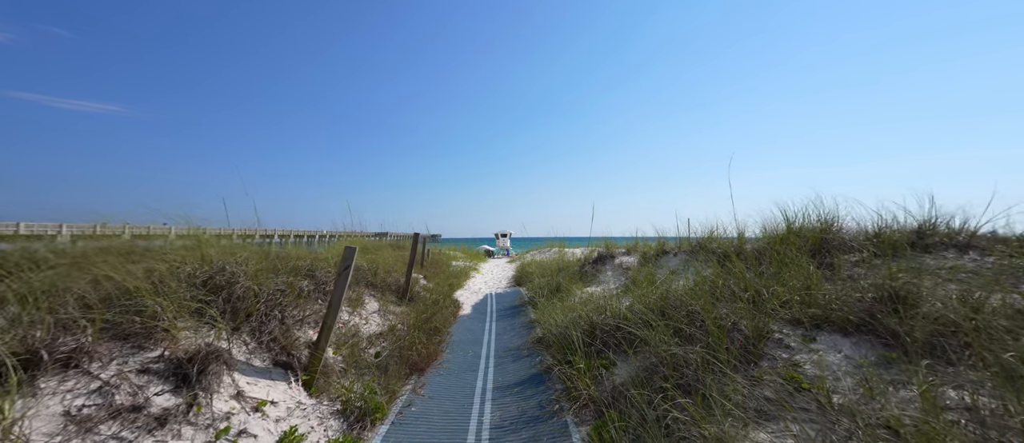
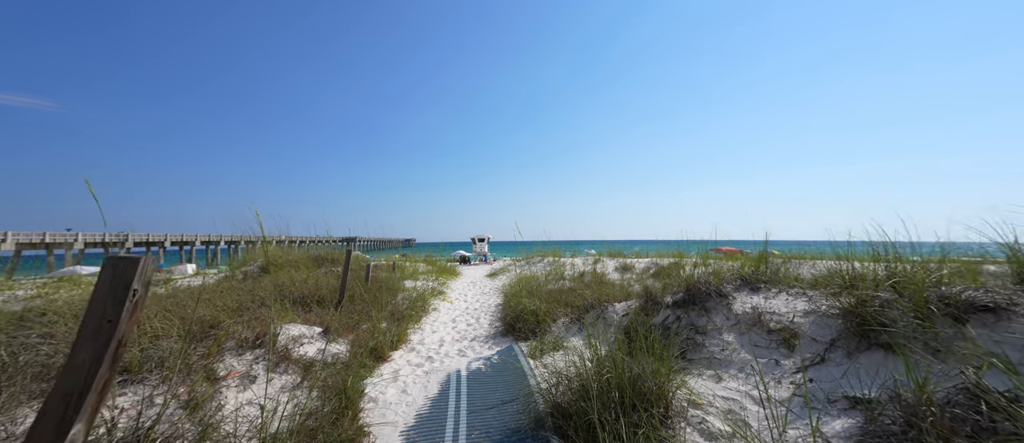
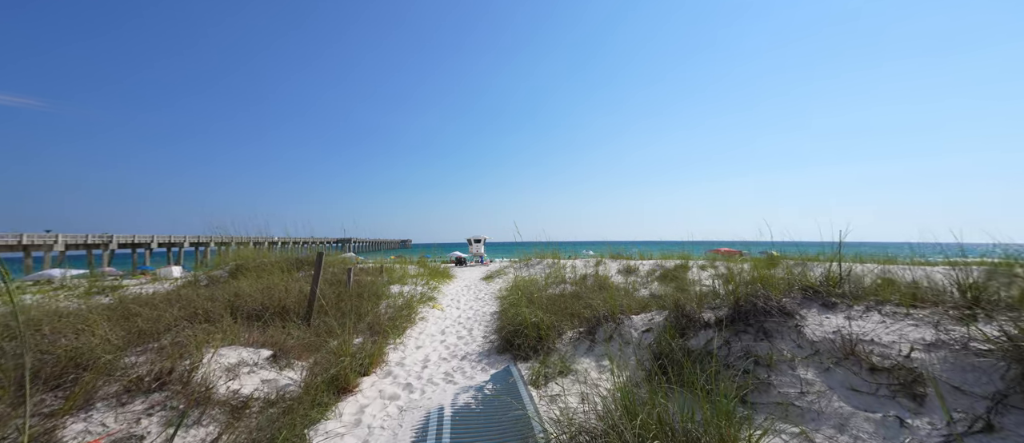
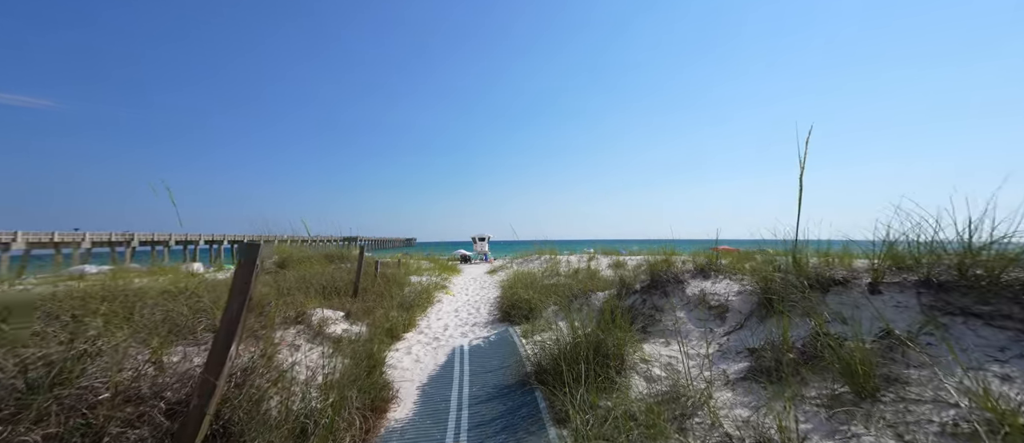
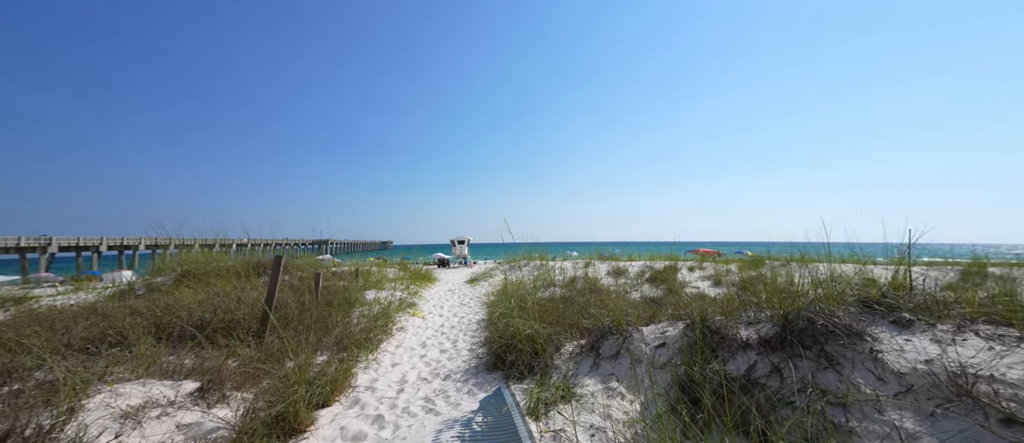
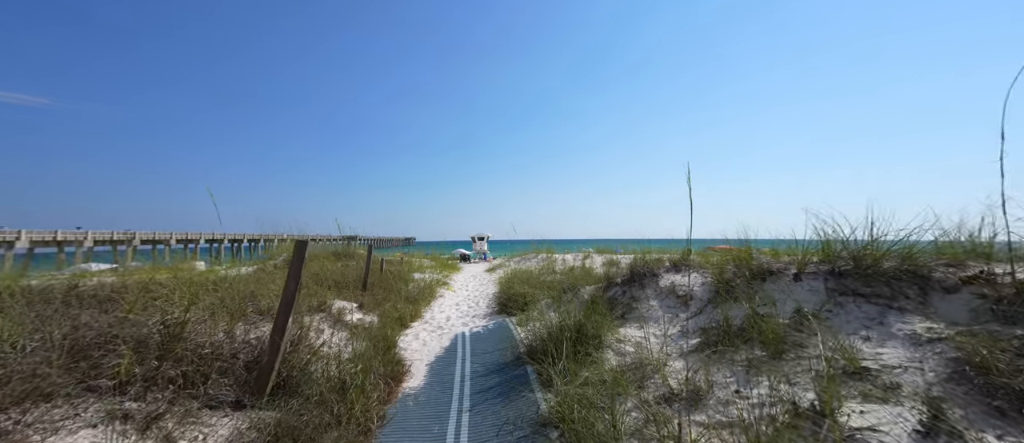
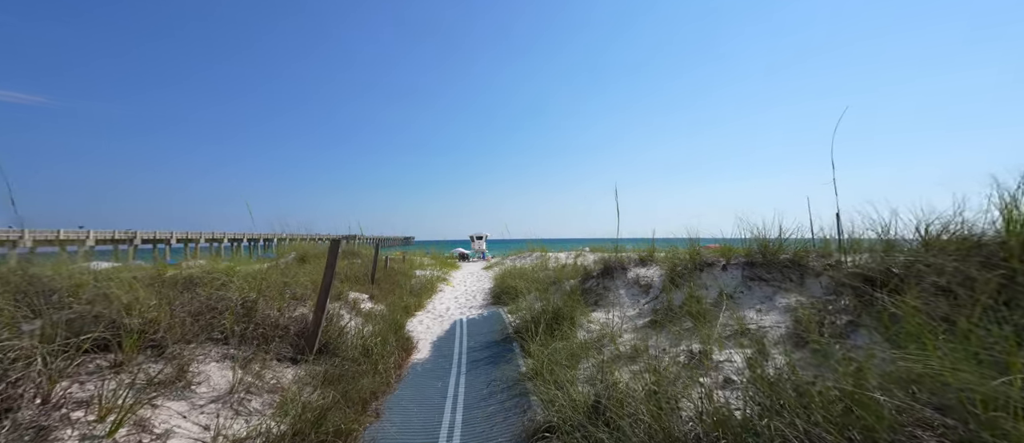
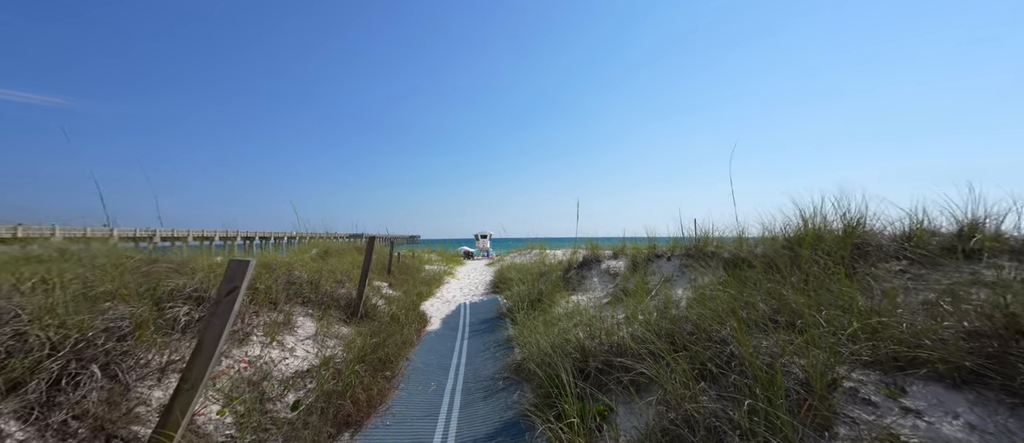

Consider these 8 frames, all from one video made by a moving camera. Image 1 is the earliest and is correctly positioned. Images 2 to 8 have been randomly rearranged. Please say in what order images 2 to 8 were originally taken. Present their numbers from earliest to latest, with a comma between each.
8, 7, 6, 4, 2, 3, 5
